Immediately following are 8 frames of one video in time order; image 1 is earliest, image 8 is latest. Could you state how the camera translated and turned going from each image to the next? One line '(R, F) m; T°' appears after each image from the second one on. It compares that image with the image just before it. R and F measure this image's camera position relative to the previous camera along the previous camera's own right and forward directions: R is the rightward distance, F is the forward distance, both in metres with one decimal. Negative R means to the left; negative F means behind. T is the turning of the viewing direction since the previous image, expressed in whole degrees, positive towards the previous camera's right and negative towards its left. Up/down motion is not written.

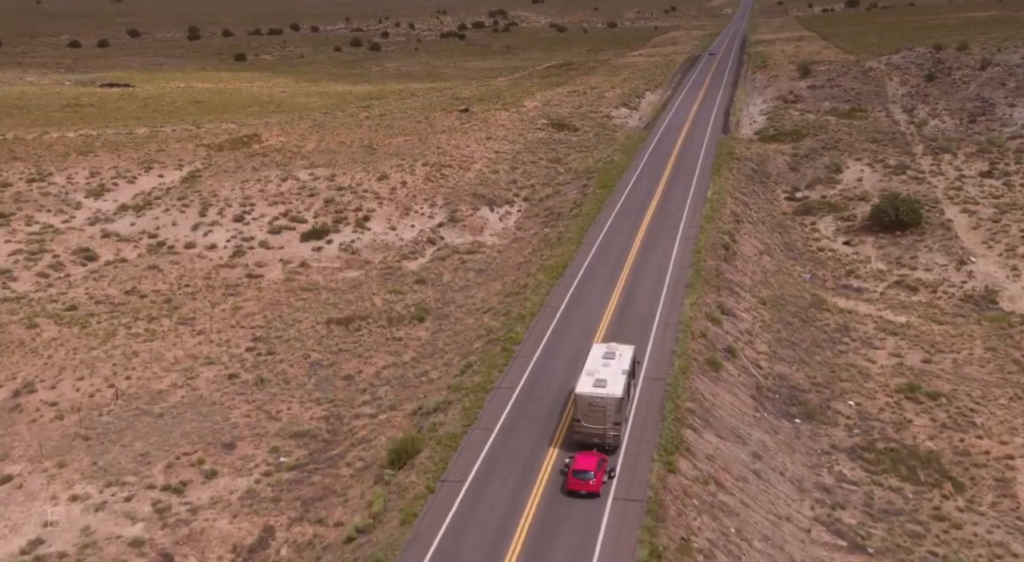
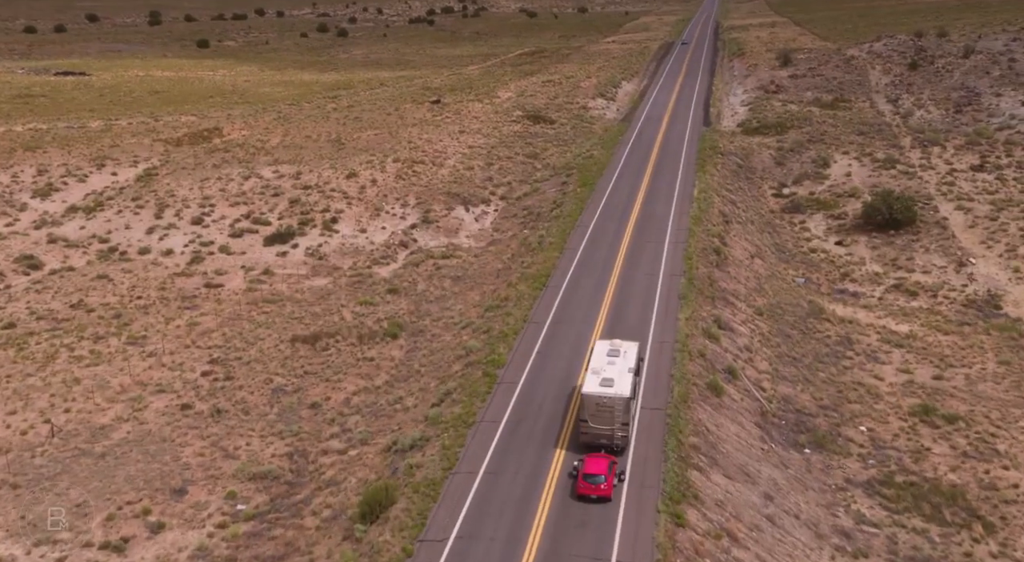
(-0.5, +4.3) m; +2°
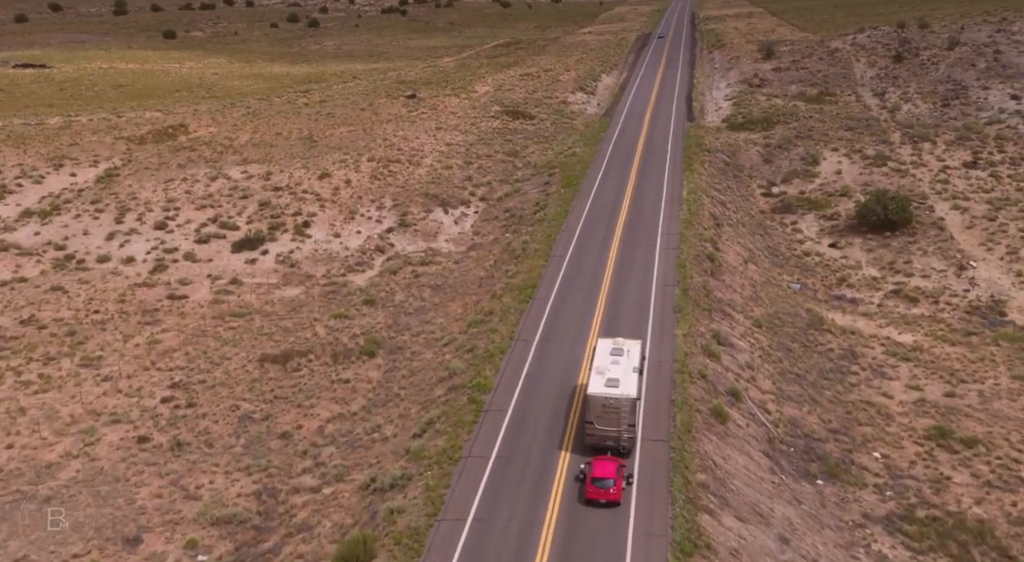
(-0.5, +3.5) m; +1°
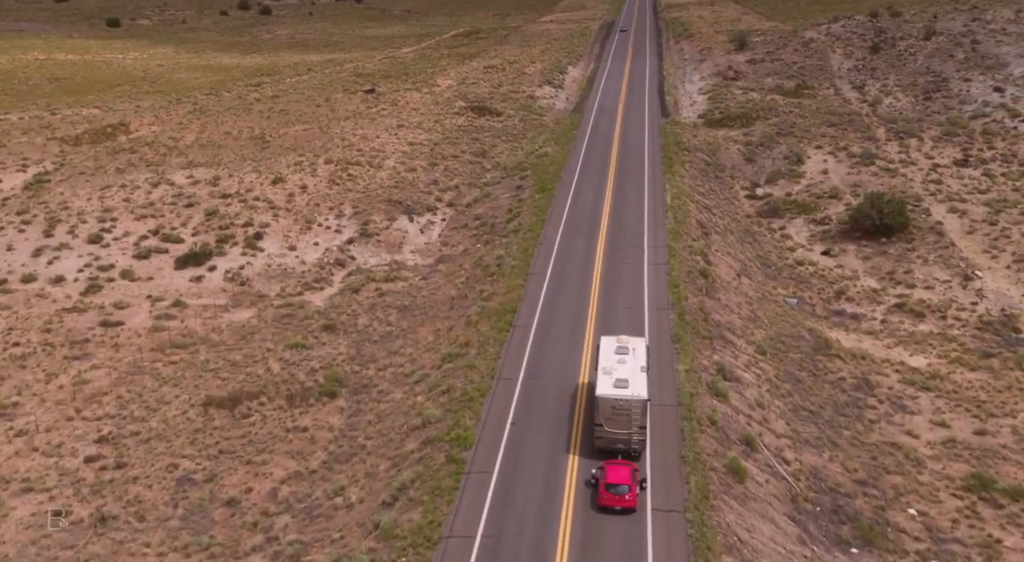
(-0.8, +5.8) m; +2°
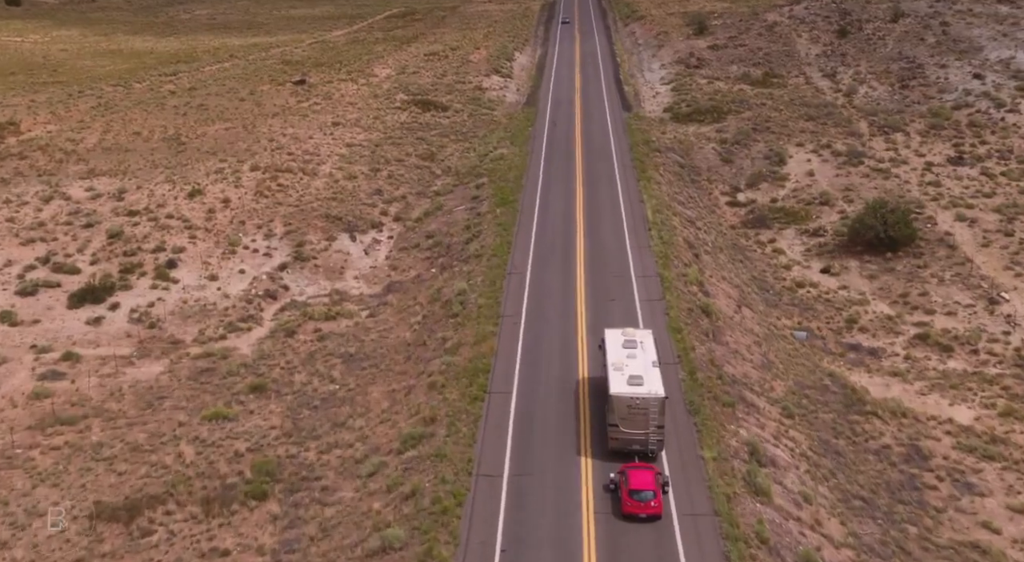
(-1.4, +9.4) m; +4°
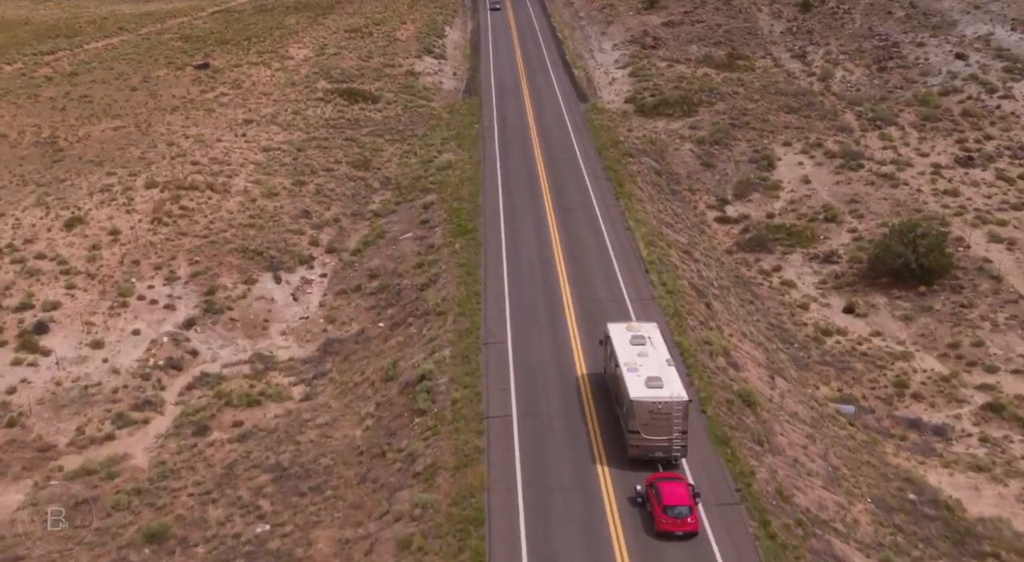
(-2.3, +11.7) m; +5°
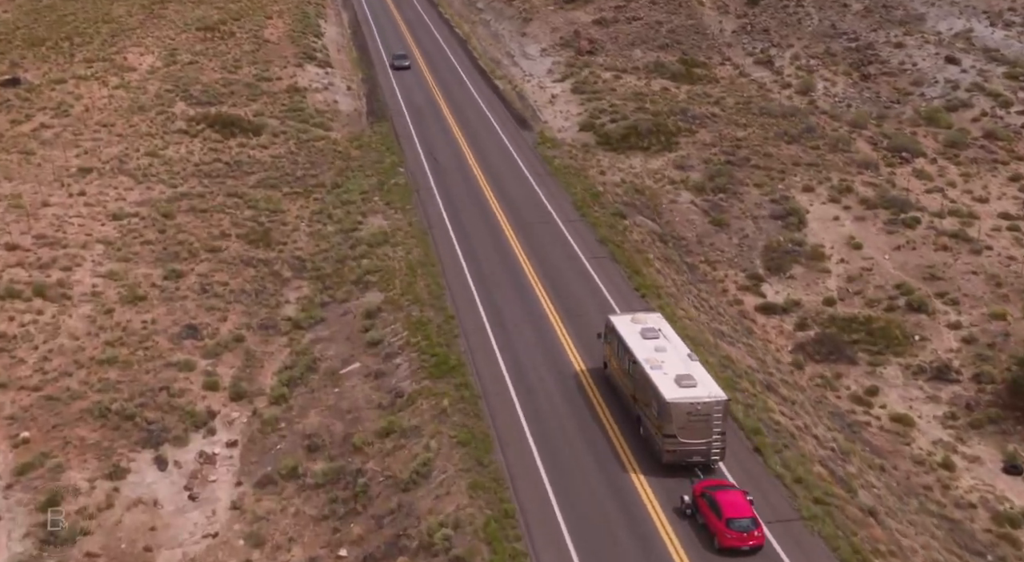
(-5.2, +18.0) m; +8°
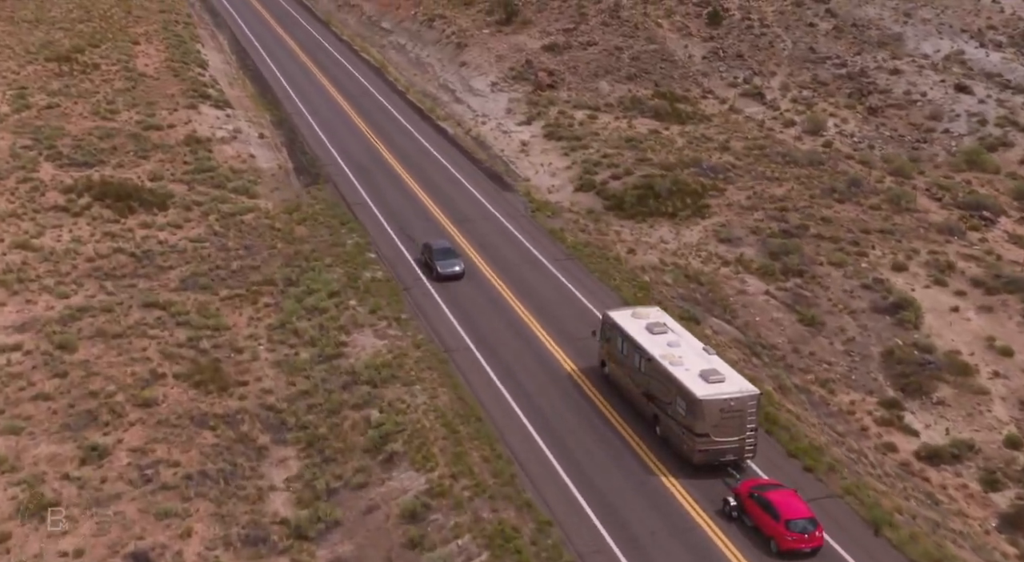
(-7.0, +14.0) m; +8°
